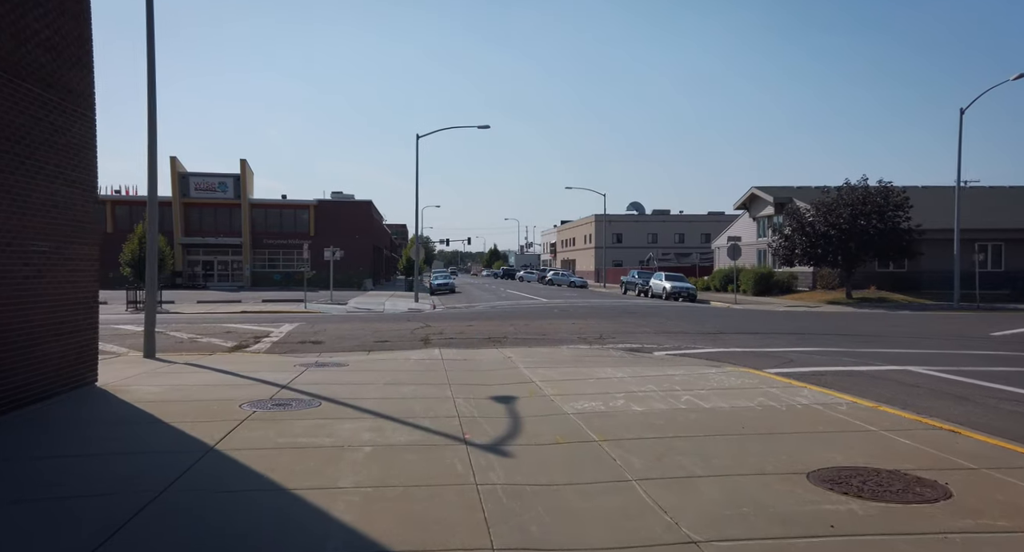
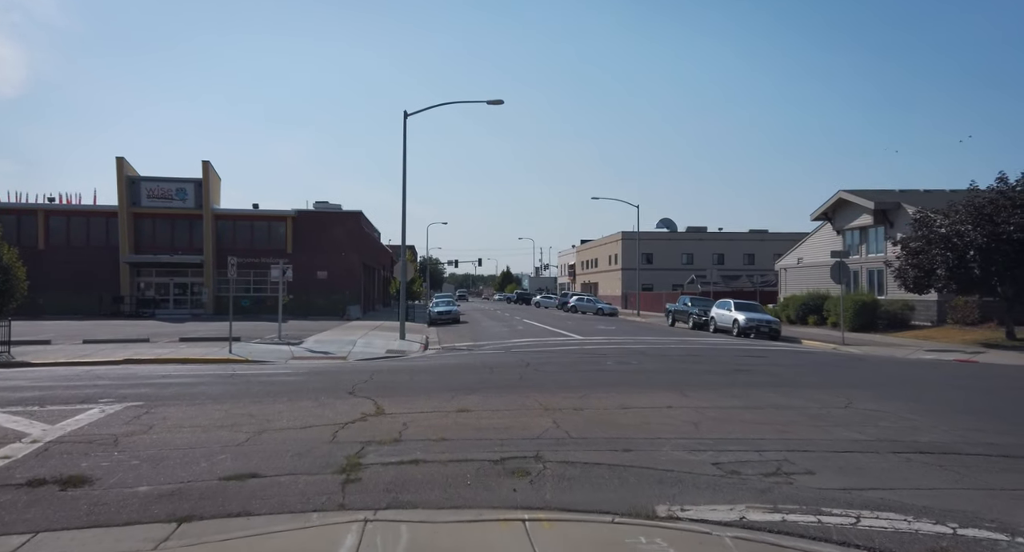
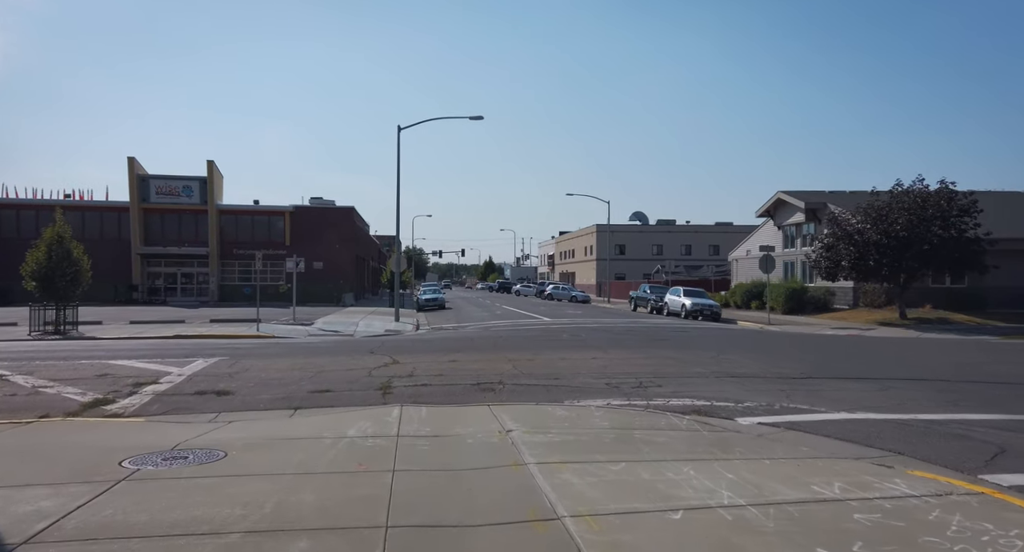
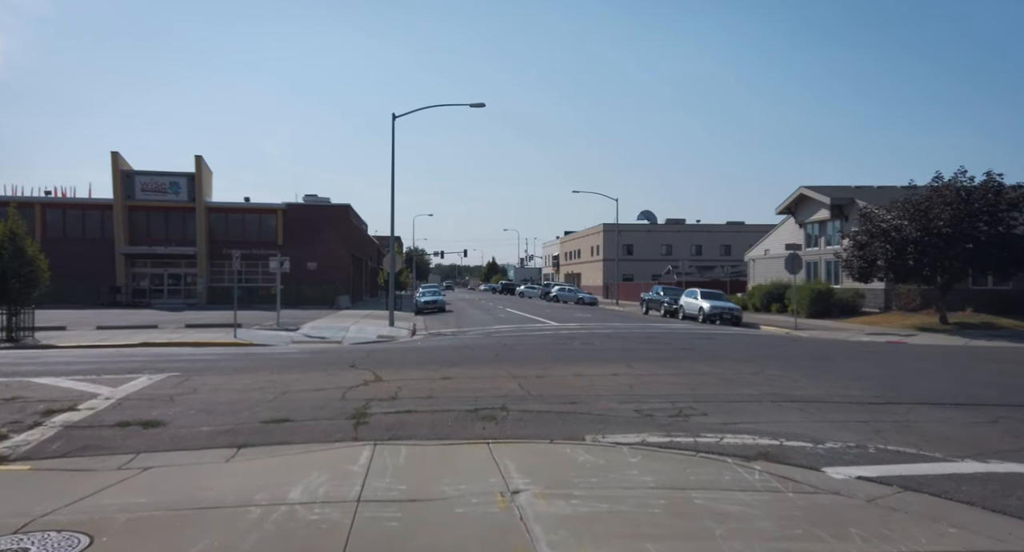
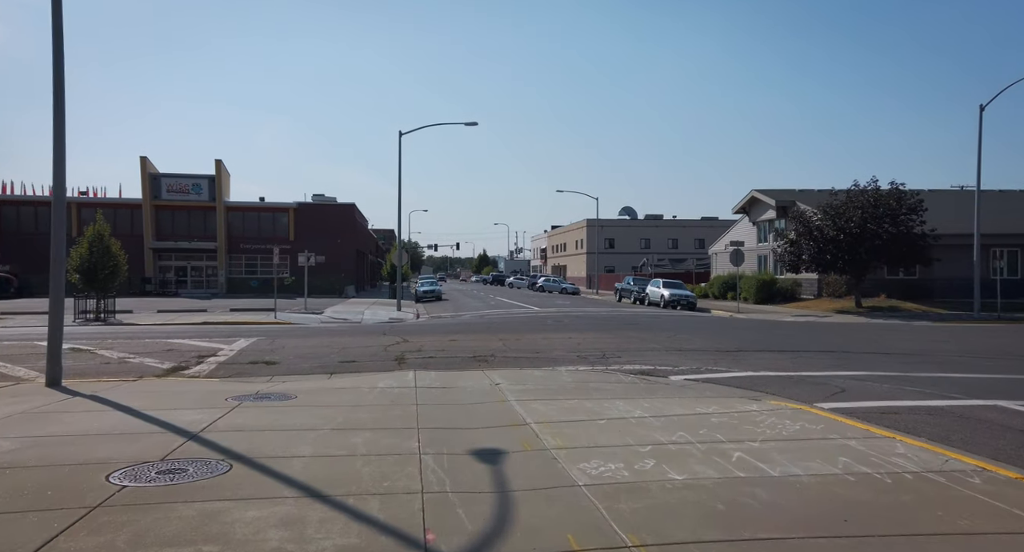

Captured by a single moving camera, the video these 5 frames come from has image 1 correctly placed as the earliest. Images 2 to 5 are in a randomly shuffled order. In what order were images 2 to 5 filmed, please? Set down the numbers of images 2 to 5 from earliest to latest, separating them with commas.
5, 3, 4, 2
